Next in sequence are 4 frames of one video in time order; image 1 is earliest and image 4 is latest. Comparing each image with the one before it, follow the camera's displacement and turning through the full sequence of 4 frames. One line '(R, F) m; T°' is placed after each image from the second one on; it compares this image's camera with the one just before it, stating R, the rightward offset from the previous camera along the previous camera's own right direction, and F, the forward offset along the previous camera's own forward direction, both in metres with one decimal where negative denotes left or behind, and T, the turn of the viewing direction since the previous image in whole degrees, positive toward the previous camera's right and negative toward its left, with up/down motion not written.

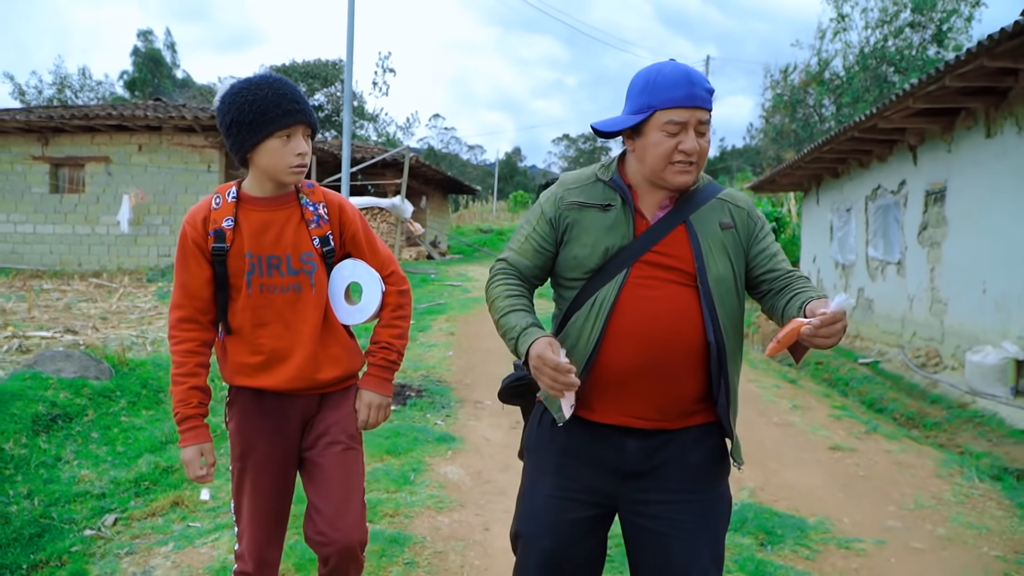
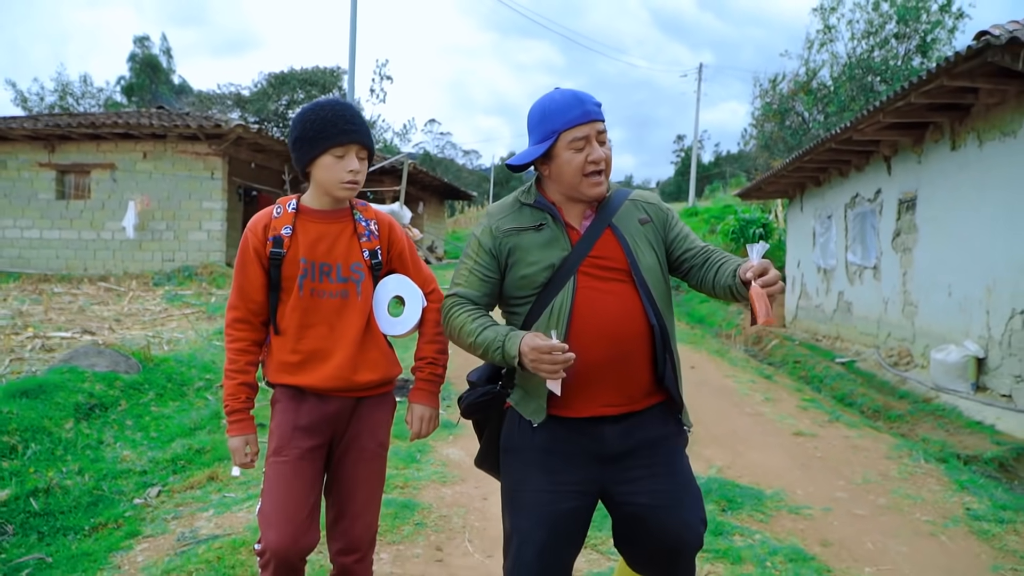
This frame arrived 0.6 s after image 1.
(0.0, -0.5) m; 0°
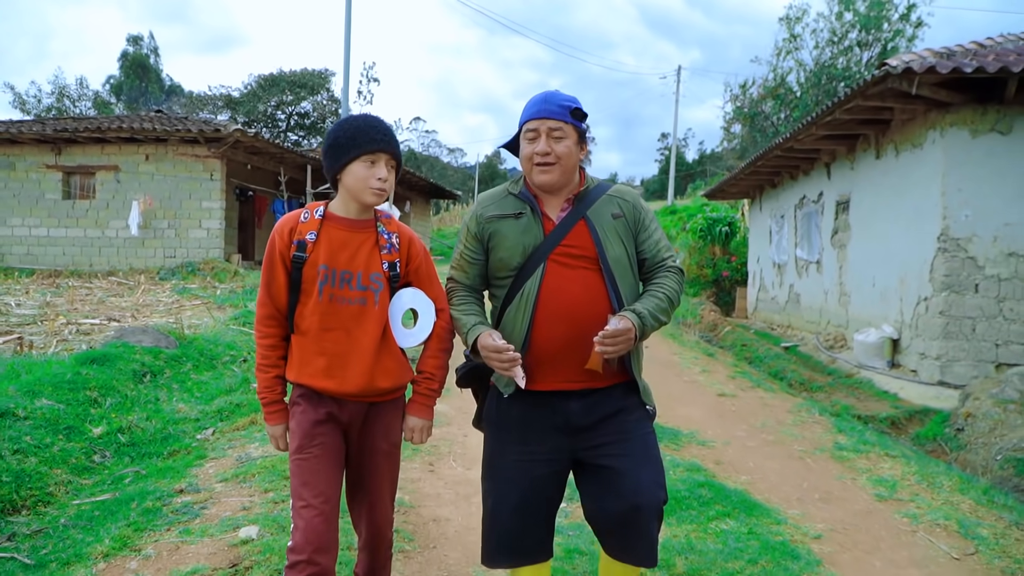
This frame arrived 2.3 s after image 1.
(+0.1, -1.2) m; +1°
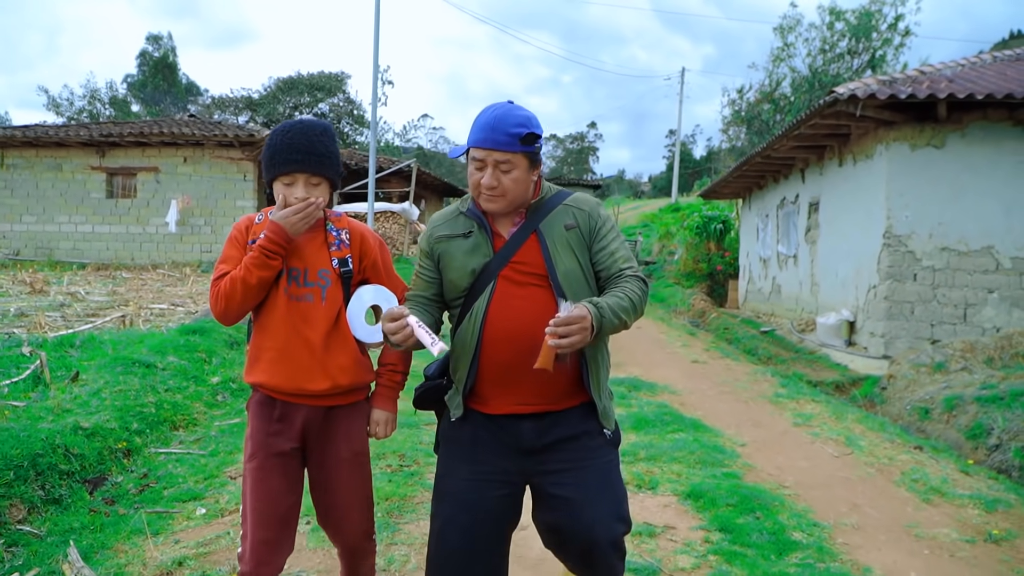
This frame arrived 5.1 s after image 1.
(-0.1, -1.6) m; -1°
